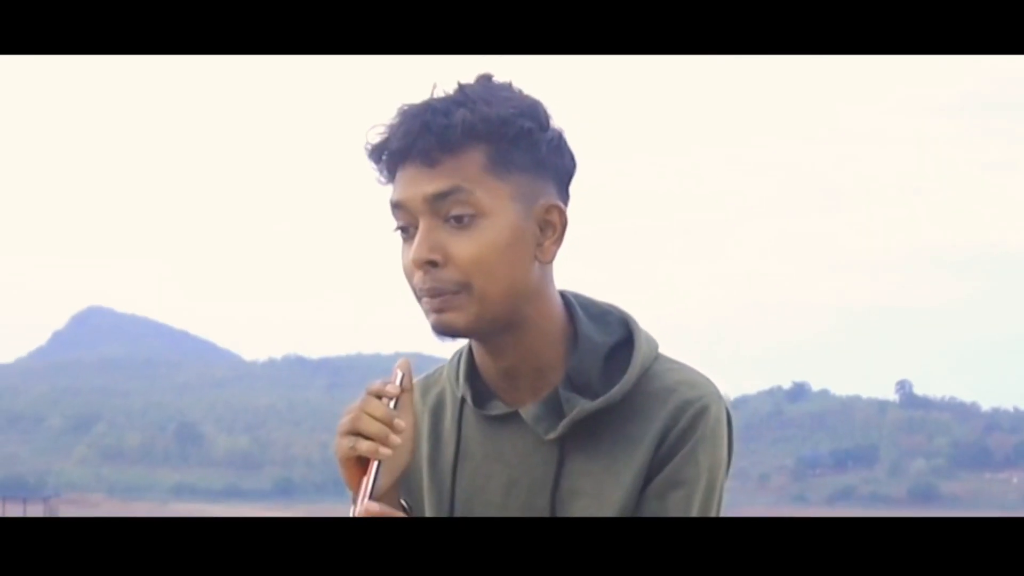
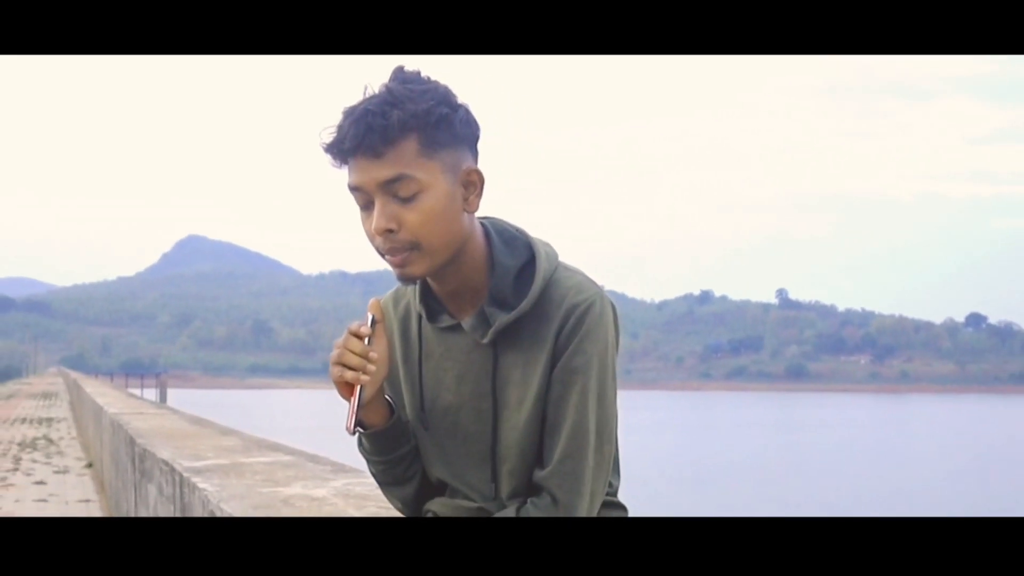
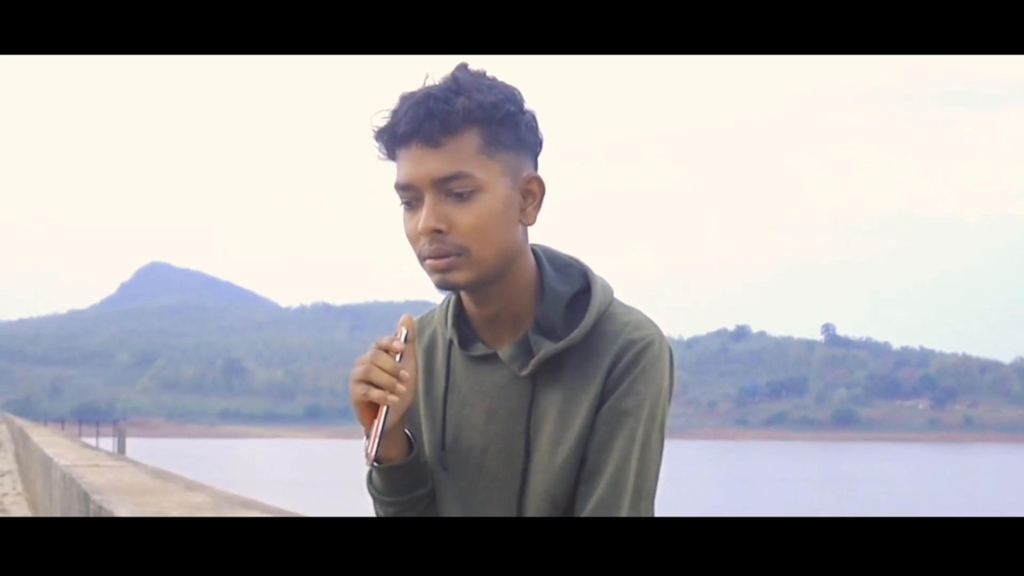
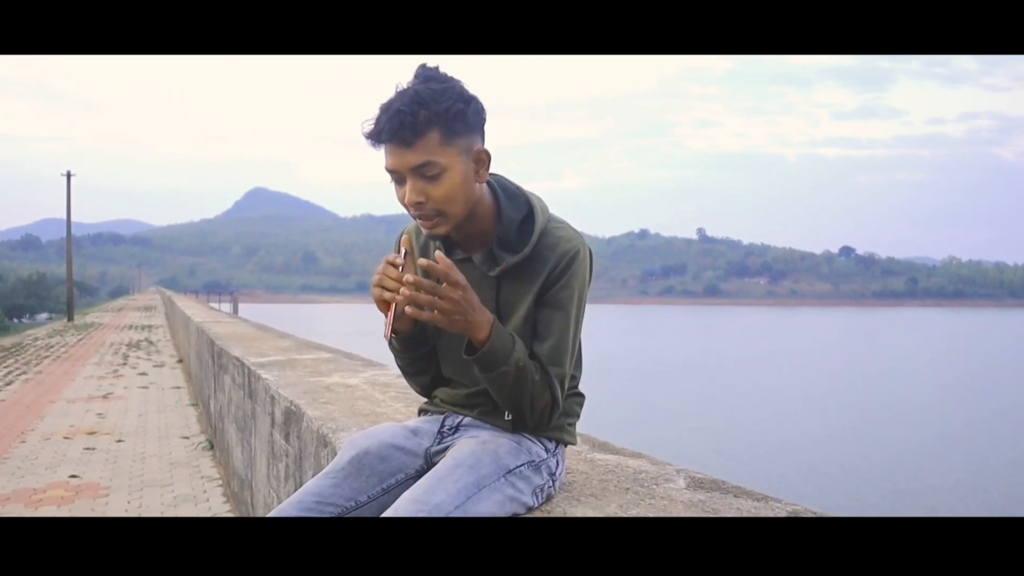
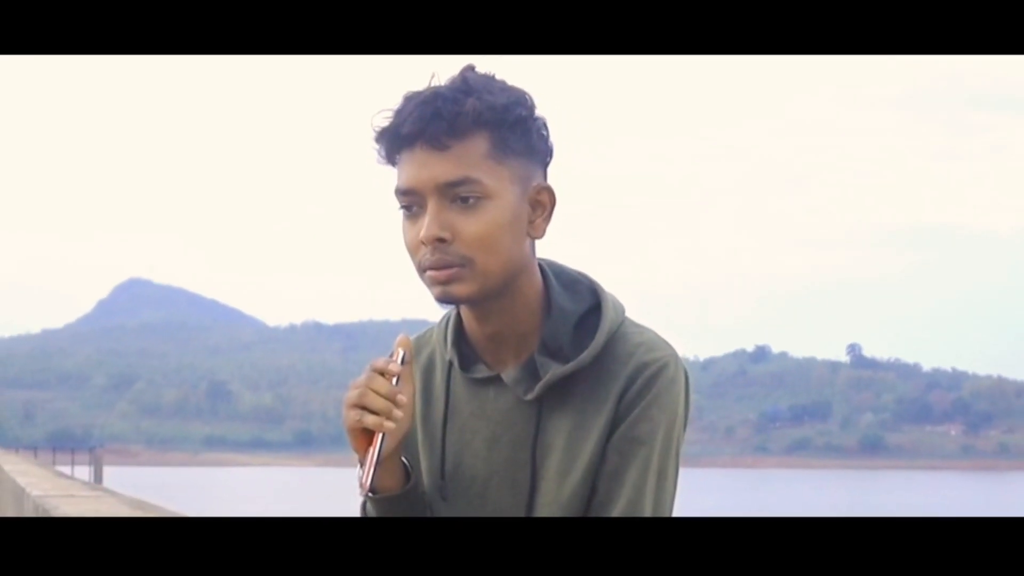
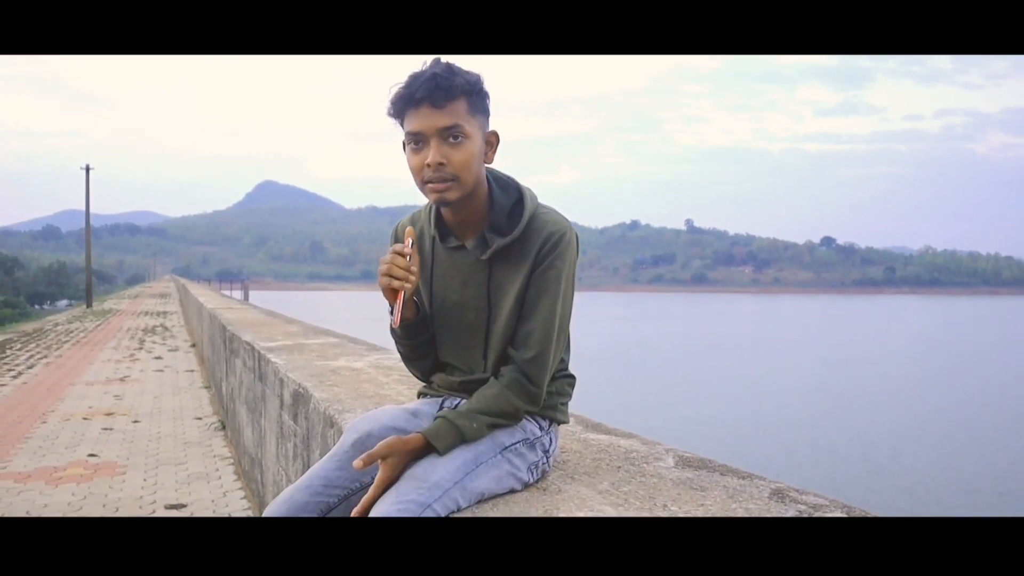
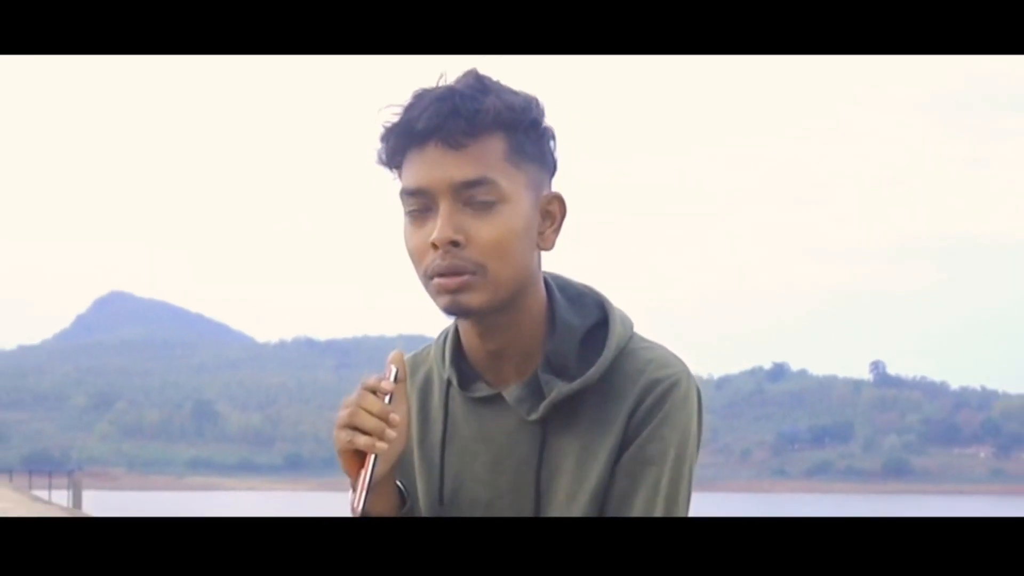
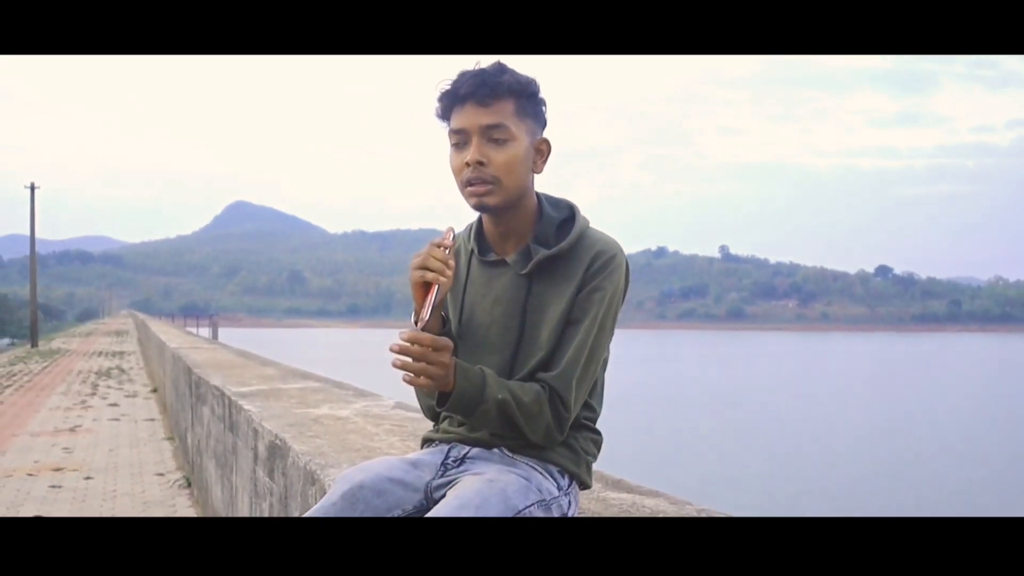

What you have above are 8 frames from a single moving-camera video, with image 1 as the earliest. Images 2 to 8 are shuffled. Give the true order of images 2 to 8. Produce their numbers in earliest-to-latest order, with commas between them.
7, 5, 3, 2, 8, 4, 6
